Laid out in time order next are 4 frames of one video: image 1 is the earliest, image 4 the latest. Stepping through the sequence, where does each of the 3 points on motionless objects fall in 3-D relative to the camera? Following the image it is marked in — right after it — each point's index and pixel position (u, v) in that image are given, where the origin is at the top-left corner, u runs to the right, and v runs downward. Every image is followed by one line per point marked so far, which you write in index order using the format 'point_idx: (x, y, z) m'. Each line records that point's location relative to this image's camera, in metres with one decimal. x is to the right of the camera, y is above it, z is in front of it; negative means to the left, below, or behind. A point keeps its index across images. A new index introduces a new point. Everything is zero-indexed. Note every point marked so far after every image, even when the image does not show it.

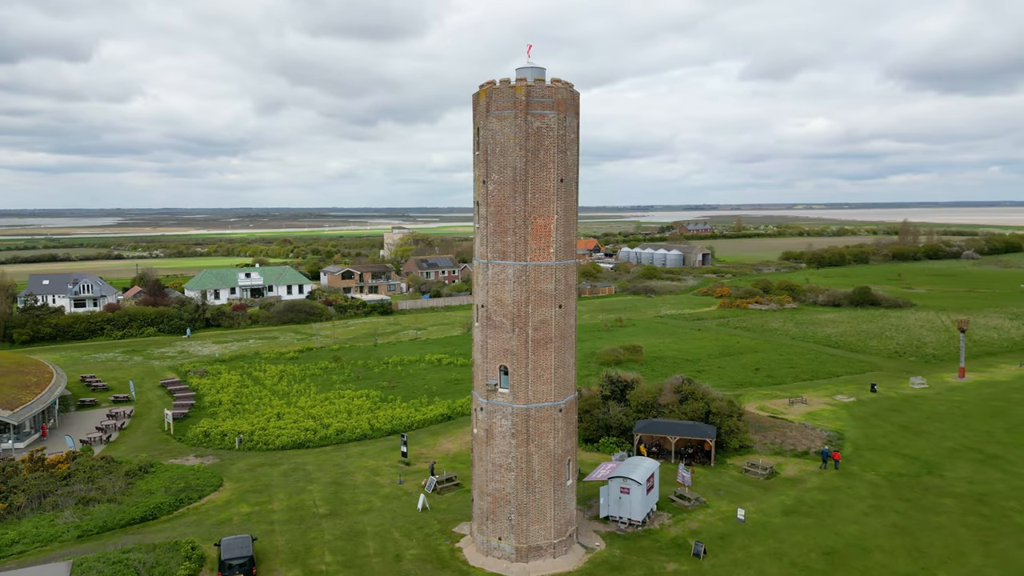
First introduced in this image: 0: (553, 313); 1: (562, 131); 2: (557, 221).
0: (+1.1, -0.7, +19.8) m
1: (+1.3, +4.2, +19.4) m
2: (+1.3, +1.8, +19.6) m
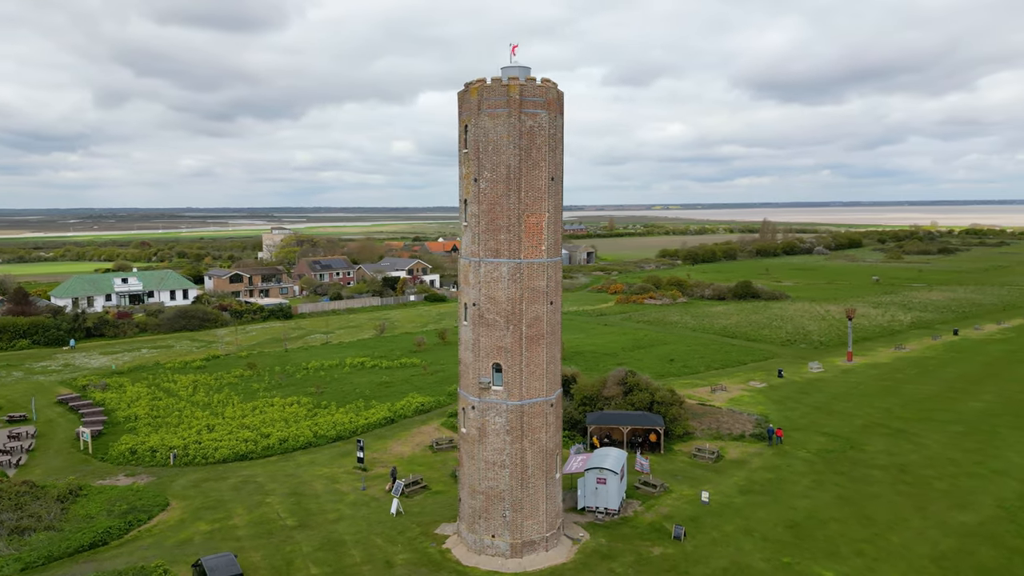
0: (+0.9, -0.6, +20.1) m
1: (+1.1, +4.3, +19.7) m
2: (+1.0, +1.9, +19.9) m
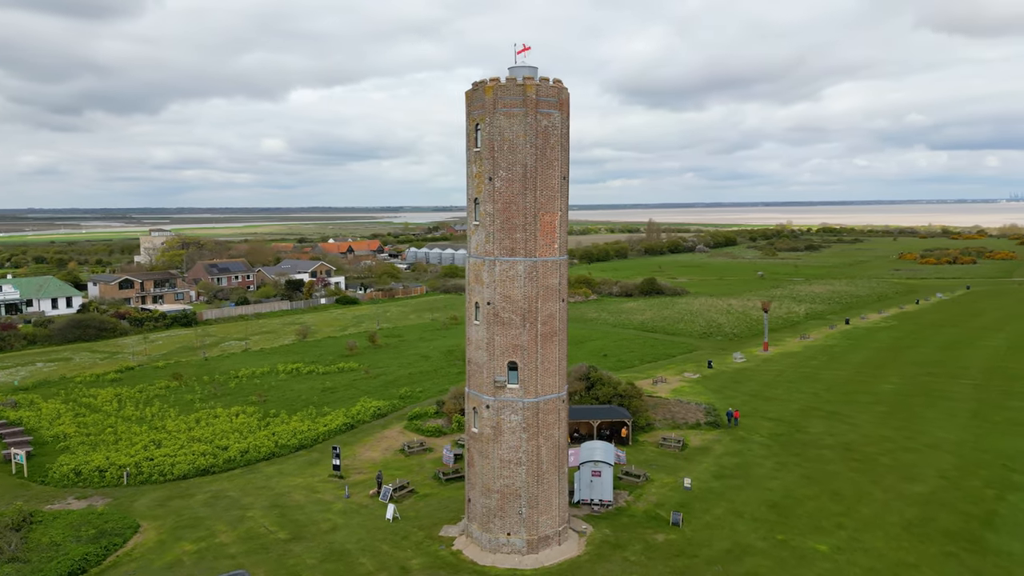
0: (+1.3, -0.5, +20.4) m
1: (+1.4, +4.4, +20.1) m
2: (+1.4, +2.0, +20.2) m
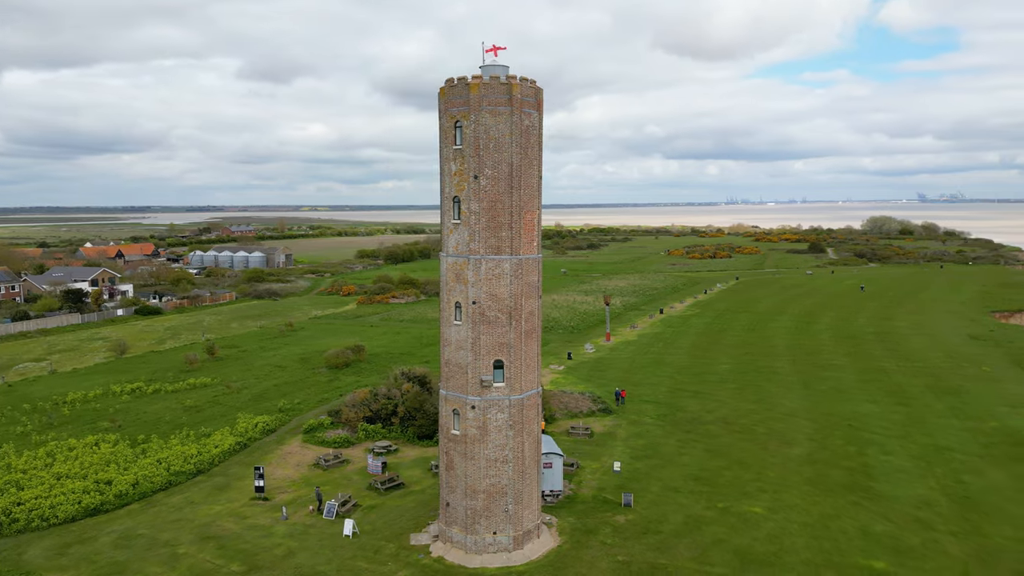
0: (+0.7, -0.4, +20.7) m
1: (+0.7, +4.4, +20.5) m
2: (+0.7, +2.1, +20.6) m
